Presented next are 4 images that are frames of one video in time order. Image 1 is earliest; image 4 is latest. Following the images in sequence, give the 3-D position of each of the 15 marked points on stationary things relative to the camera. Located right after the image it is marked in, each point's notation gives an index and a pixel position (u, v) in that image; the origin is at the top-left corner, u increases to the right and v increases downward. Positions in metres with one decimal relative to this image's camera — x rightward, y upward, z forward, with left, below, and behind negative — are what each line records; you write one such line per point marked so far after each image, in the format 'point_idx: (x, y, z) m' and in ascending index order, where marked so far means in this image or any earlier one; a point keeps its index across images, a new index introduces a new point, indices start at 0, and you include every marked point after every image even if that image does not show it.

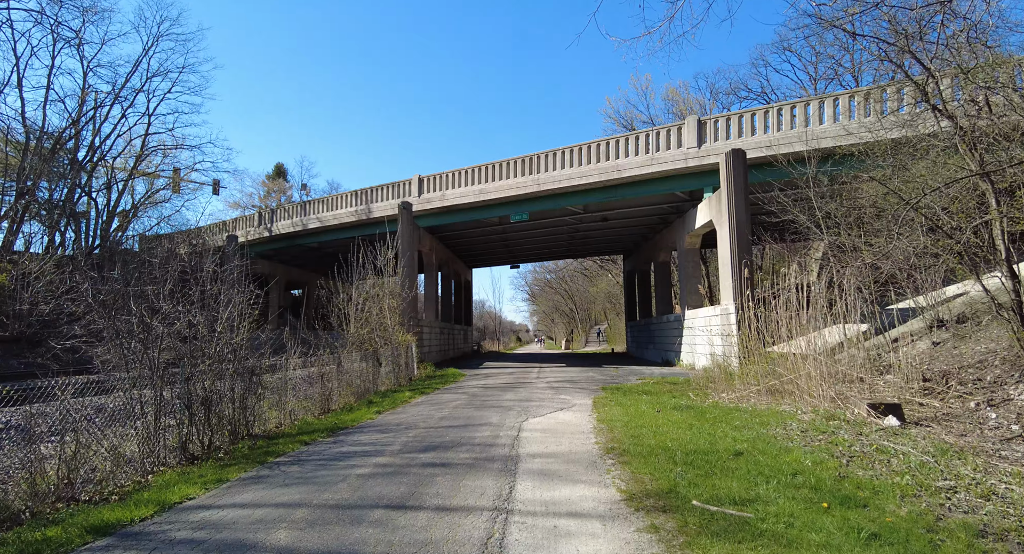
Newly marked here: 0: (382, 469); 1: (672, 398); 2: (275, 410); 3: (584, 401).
0: (-1.2, -1.8, +5.8) m
1: (+2.8, -2.1, +10.6) m
2: (-3.7, -2.1, +9.7) m
3: (+1.3, -2.2, +10.9) m
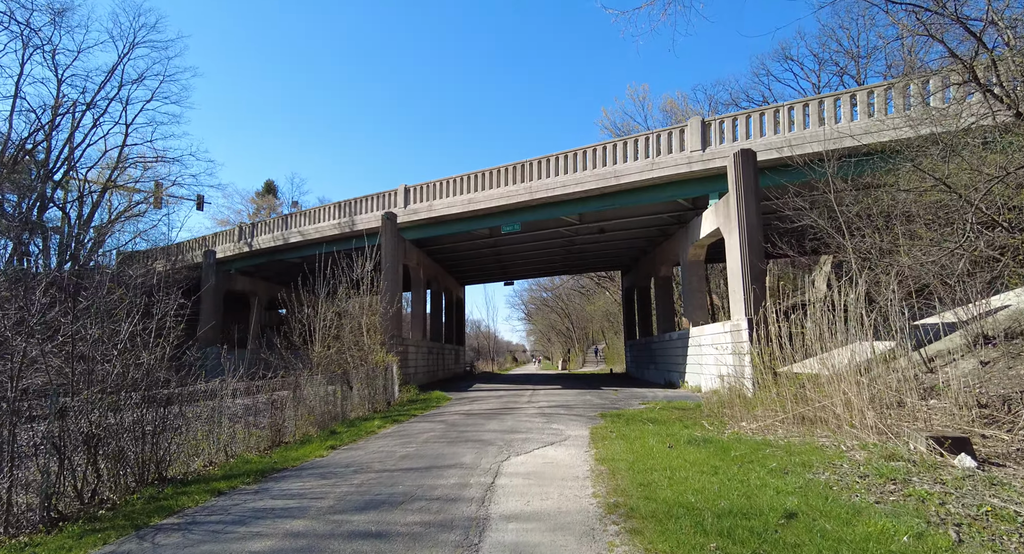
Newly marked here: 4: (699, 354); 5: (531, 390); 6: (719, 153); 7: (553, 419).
0: (-1.5, -1.8, +4.1) m
1: (+2.5, -2.2, +9.0) m
2: (-4.0, -2.2, +8.0) m
3: (+1.0, -2.3, +9.2) m
4: (+5.7, -2.4, +18.8) m
5: (+0.6, -3.6, +19.8) m
6: (+5.8, +3.5, +17.3) m
7: (+0.7, -2.5, +10.9) m
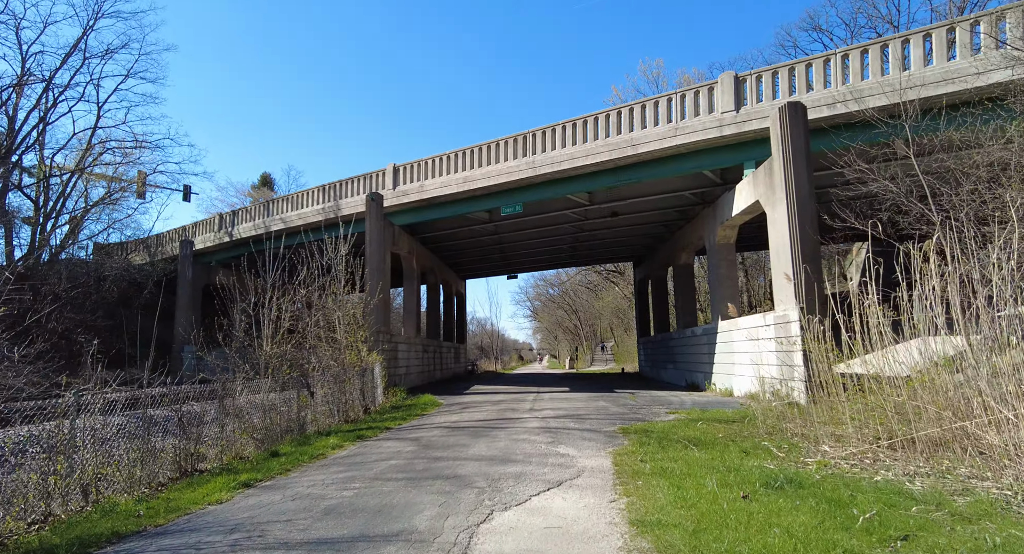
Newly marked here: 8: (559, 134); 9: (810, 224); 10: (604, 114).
0: (-1.6, -1.4, +1.5) m
1: (+2.4, -1.9, +6.3) m
2: (-4.1, -1.9, +5.4) m
3: (+0.9, -2.0, +6.6) m
4: (+5.7, -2.0, +16.1) m
5: (+0.7, -3.3, +17.2) m
6: (+5.8, +3.9, +14.5) m
7: (+0.6, -2.2, +8.3) m
8: (+1.4, +4.2, +18.1) m
9: (+5.9, +1.0, +12.2) m
10: (+2.6, +4.6, +17.3) m
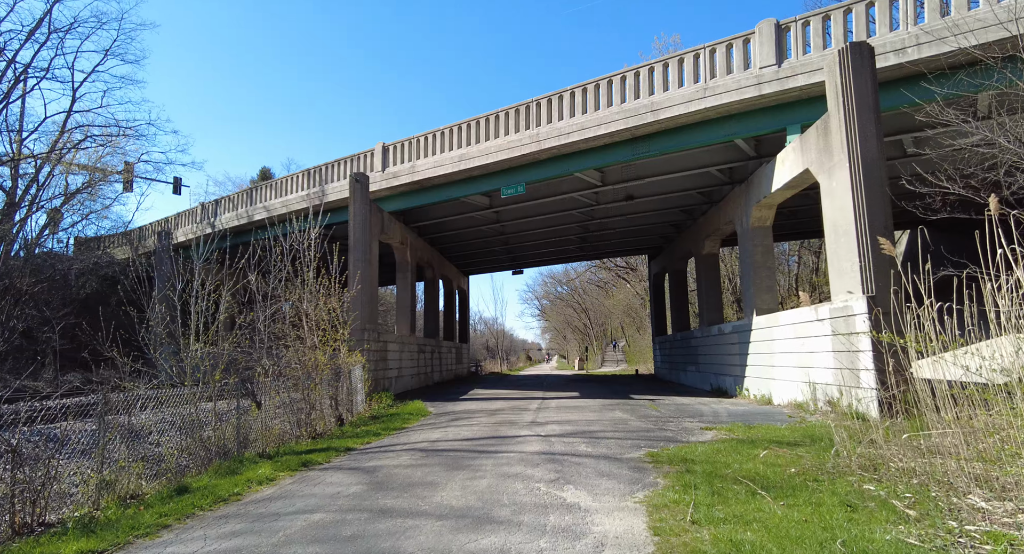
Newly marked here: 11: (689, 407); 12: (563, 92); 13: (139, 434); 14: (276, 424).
0: (-1.8, -1.1, -0.8) m
1: (+2.2, -1.6, +4.0) m
2: (-4.3, -1.6, +3.2) m
3: (+0.8, -1.7, +4.3) m
4: (+5.7, -1.7, +13.7) m
5: (+0.7, -3.0, +14.8) m
6: (+5.8, +4.1, +12.1) m
7: (+0.5, -1.9, +5.9) m
8: (+1.4, +4.5, +15.8) m
9: (+5.8, +1.3, +9.7) m
10: (+2.6, +4.9, +14.9) m
11: (+3.7, -2.7, +12.9) m
12: (+1.3, +4.7, +15.8) m
13: (-4.0, -1.7, +6.7) m
14: (-3.7, -2.4, +9.8) m
